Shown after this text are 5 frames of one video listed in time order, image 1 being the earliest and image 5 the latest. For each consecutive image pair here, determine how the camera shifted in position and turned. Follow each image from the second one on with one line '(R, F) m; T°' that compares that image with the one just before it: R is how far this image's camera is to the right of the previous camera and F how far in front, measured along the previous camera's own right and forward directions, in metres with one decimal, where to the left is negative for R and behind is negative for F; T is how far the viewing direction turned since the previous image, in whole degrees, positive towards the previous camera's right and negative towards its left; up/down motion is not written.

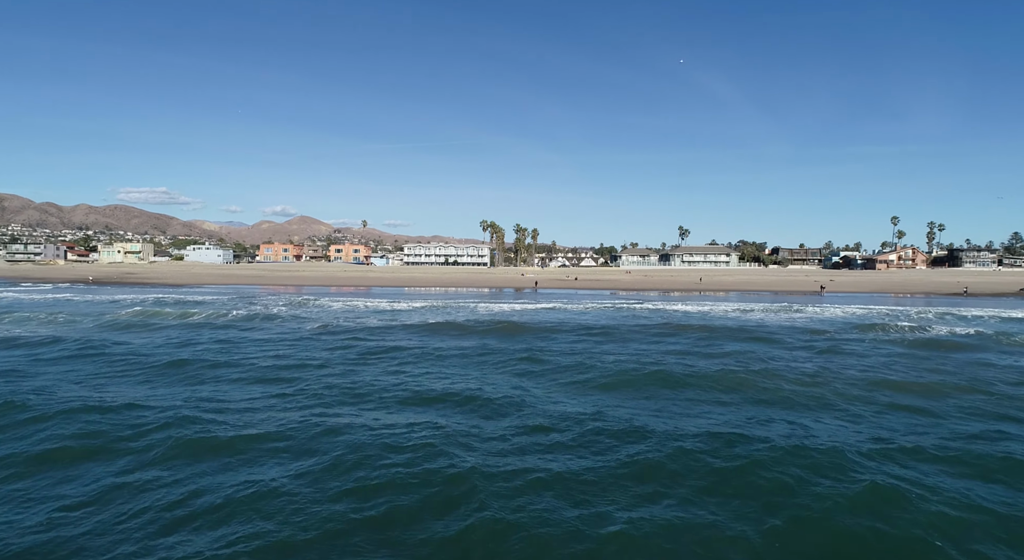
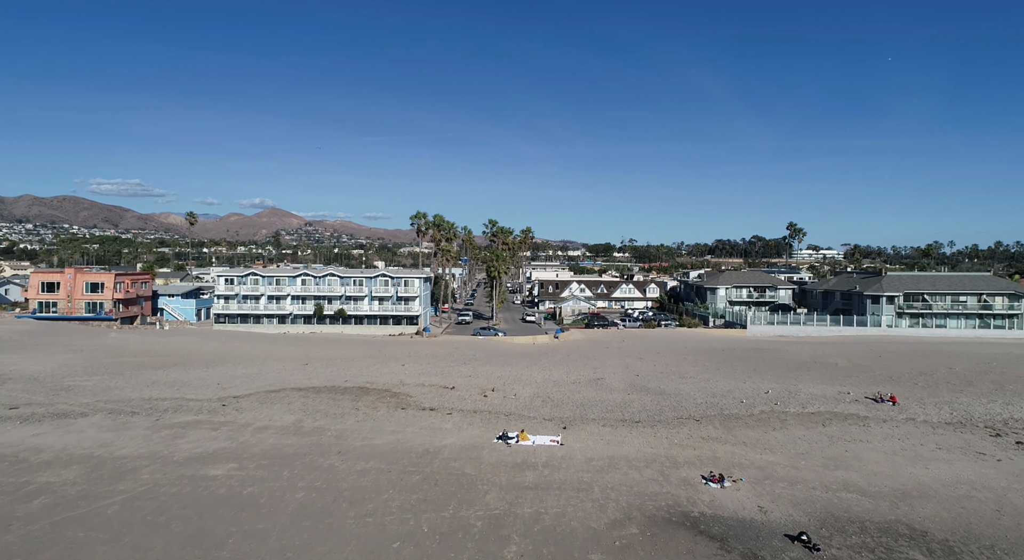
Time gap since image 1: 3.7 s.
(-0.4, +23.9) m; 0°
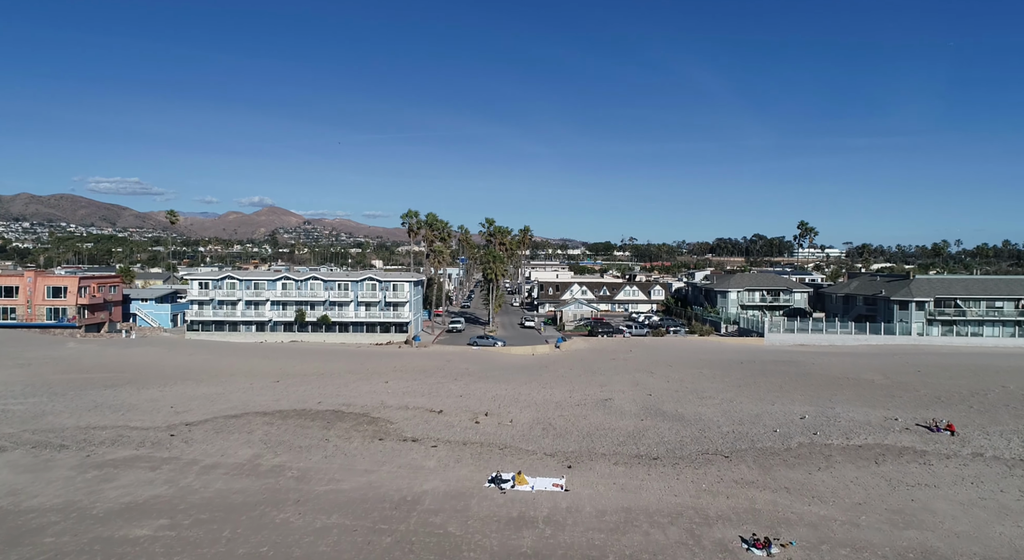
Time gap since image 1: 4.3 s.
(+0.1, +3.6) m; 0°
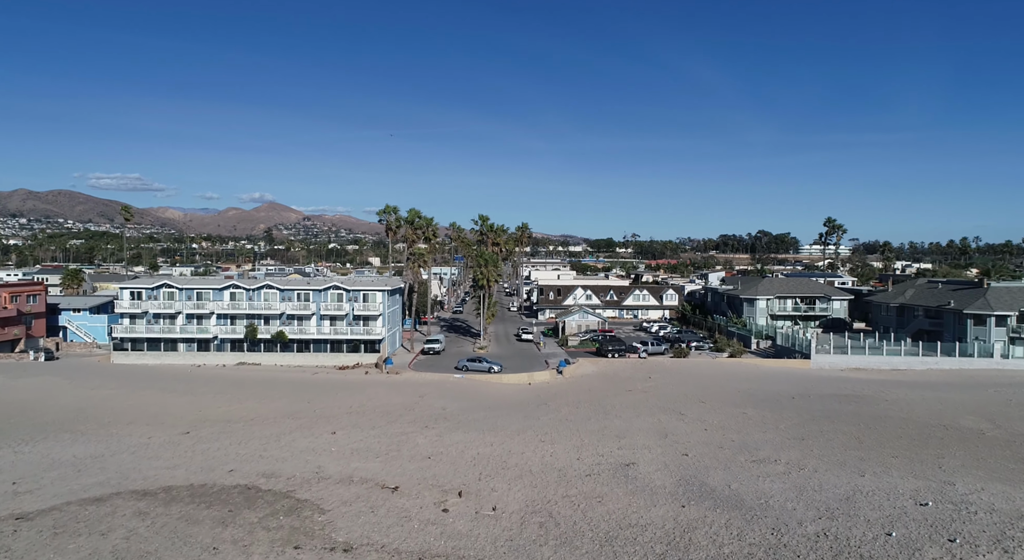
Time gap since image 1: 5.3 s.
(+0.5, +7.3) m; 0°
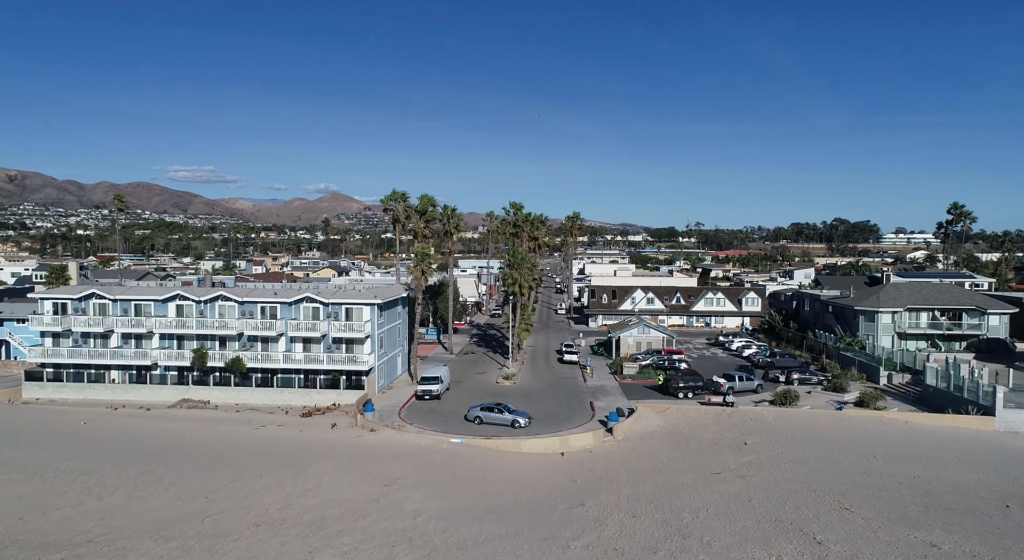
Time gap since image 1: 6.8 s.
(+1.1, +10.3) m; -6°
